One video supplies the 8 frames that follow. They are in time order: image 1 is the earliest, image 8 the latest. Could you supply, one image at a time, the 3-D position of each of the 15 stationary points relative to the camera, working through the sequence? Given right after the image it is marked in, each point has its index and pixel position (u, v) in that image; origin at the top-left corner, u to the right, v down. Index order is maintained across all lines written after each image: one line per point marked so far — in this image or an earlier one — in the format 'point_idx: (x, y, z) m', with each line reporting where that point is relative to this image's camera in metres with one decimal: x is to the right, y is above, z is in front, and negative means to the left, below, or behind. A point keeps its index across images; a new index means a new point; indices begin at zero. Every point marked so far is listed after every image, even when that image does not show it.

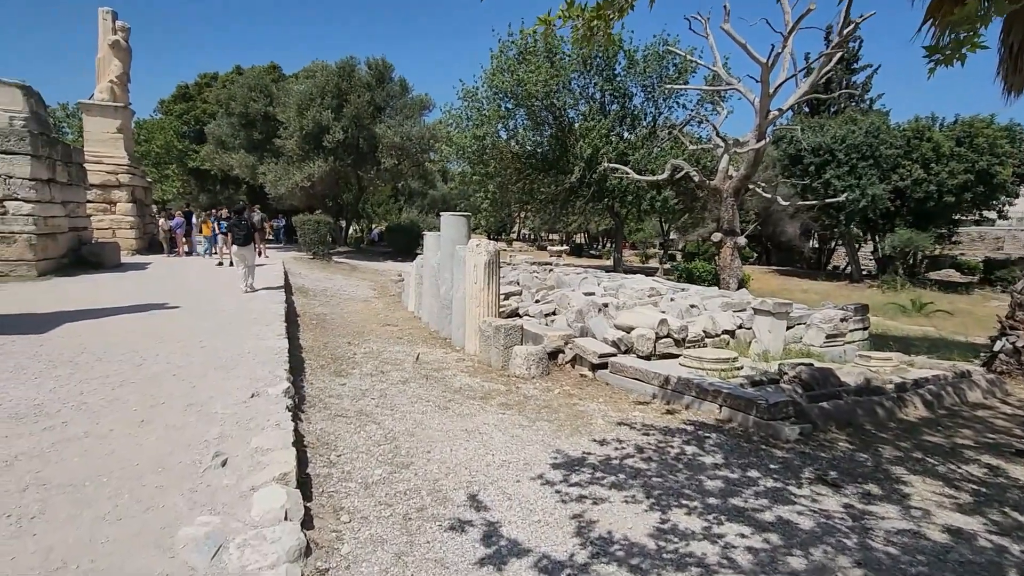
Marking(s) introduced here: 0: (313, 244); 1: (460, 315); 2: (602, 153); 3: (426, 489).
0: (-7.4, +1.7, +19.7) m
1: (-0.8, -0.5, +8.3) m
2: (+3.1, +4.7, +18.2) m
3: (-0.5, -1.2, +3.1) m
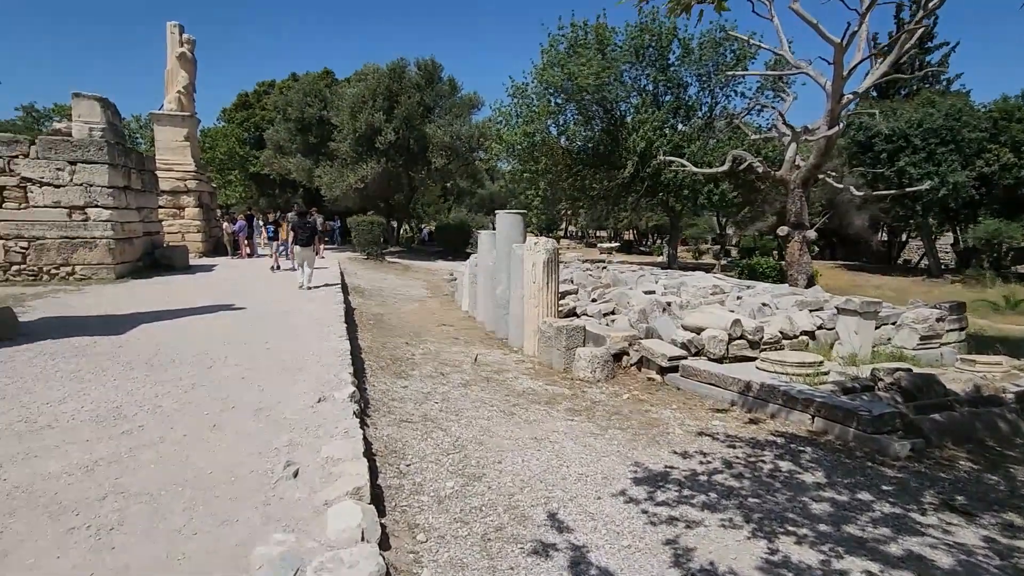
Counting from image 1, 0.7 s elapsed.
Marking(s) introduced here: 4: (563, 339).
0: (-5.5, +1.7, +20.1) m
1: (+0.1, -0.4, +8.1) m
2: (+4.8, +4.8, +17.6) m
3: (-0.1, -1.2, +2.9) m
4: (+0.6, -0.6, +6.5) m
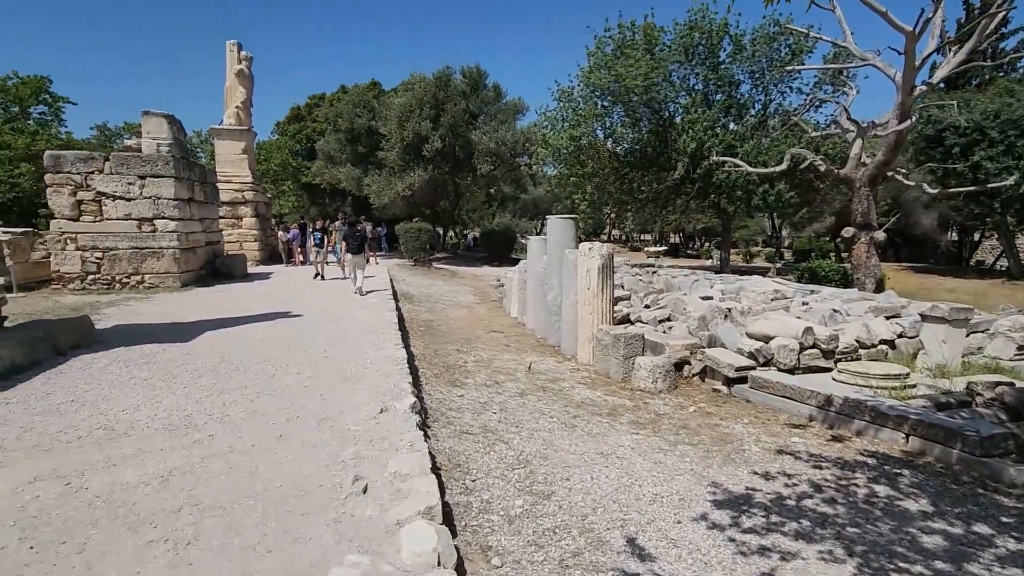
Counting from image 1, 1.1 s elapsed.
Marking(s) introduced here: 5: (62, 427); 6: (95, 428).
0: (-3.7, +1.4, +20.3) m
1: (+0.9, -0.5, +7.9) m
2: (+6.4, +4.6, +17.1) m
3: (+0.3, -1.2, +2.7) m
4: (+1.3, -0.7, +6.2) m
5: (-3.0, -0.9, +3.5) m
6: (-2.7, -0.9, +3.5) m
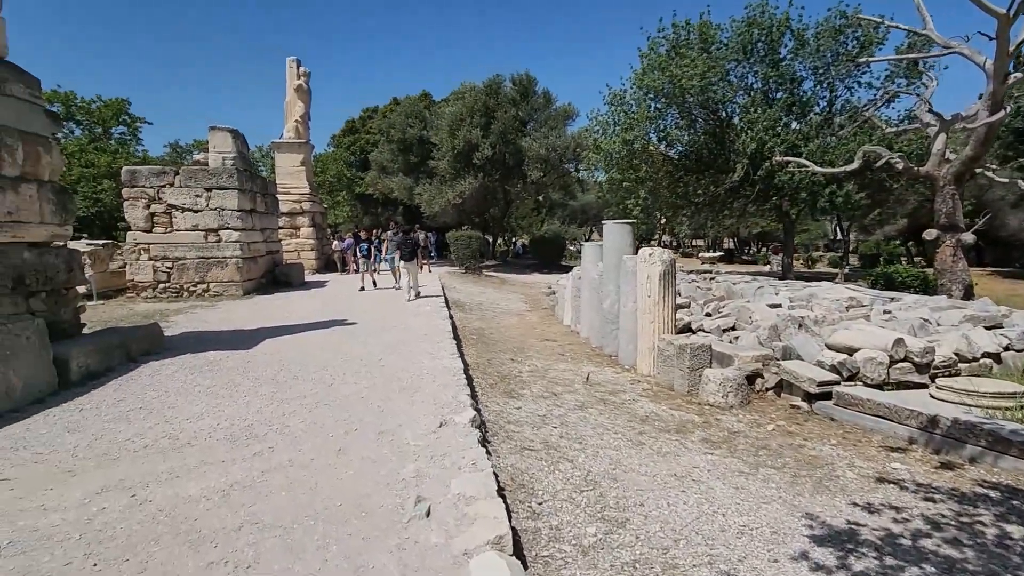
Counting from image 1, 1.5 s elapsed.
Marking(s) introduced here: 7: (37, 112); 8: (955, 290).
0: (-1.8, +1.1, +20.4) m
1: (+1.7, -0.7, +7.6) m
2: (+8.0, +4.4, +16.3) m
3: (+0.7, -1.3, +2.4) m
4: (+2.0, -0.8, +5.9) m
5: (-2.6, -1.0, +3.5) m
6: (-2.3, -1.0, +3.5) m
7: (-5.0, +1.9, +5.5) m
8: (+9.4, 0.0, +11.2) m
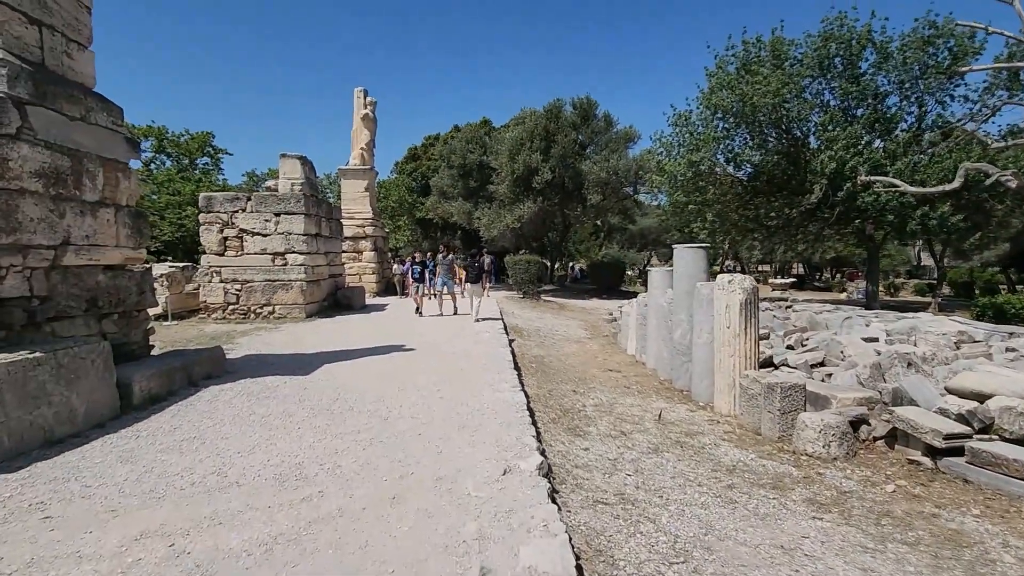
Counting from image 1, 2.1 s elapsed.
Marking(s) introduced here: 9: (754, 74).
0: (+0.4, +0.2, +20.1) m
1: (+2.6, -1.0, +6.9) m
2: (+9.8, +3.5, +15.2) m
3: (+1.0, -1.4, +1.9) m
4: (+2.6, -1.1, +5.2) m
5: (-2.1, -1.2, +3.4) m
6: (-1.9, -1.1, +3.3) m
7: (-4.3, +1.6, +5.7) m
8: (+10.6, -0.7, +9.7) m
9: (+7.5, +6.6, +16.3) m
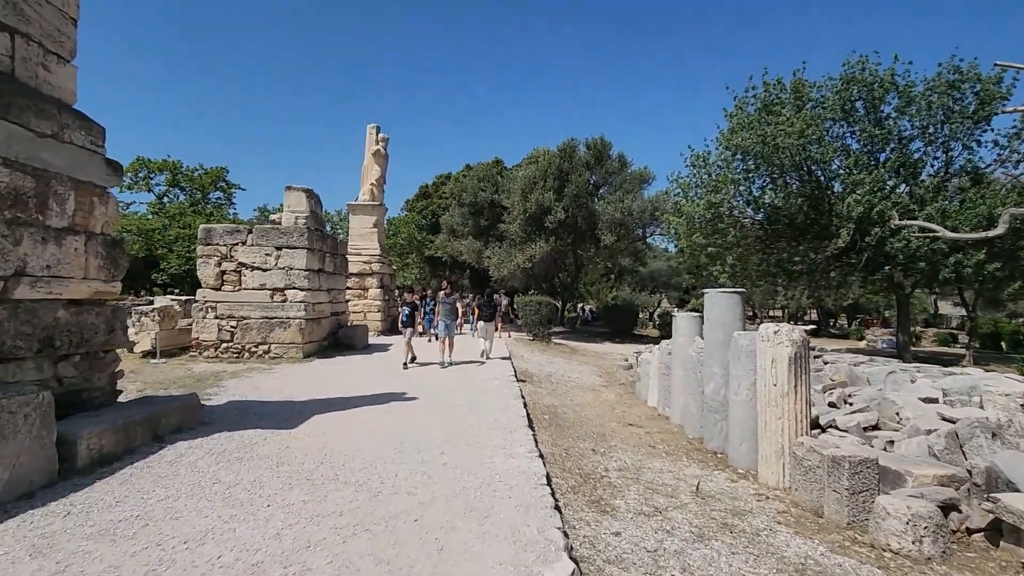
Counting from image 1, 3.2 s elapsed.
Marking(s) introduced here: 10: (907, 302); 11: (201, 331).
0: (+0.8, -1.4, +19.3) m
1: (+2.7, -1.6, +6.1) m
2: (+10.1, +2.2, +14.6) m
3: (+1.1, -1.6, +1.1) m
4: (+2.8, -1.6, +4.4) m
5: (-2.0, -1.4, +2.6) m
6: (-1.8, -1.4, +2.5) m
7: (-4.1, +1.3, +5.2) m
8: (+10.8, -1.6, +8.8) m
9: (+7.9, +5.2, +16.0) m
10: (+12.5, -0.4, +16.6) m
11: (-6.5, -0.9, +11.0) m
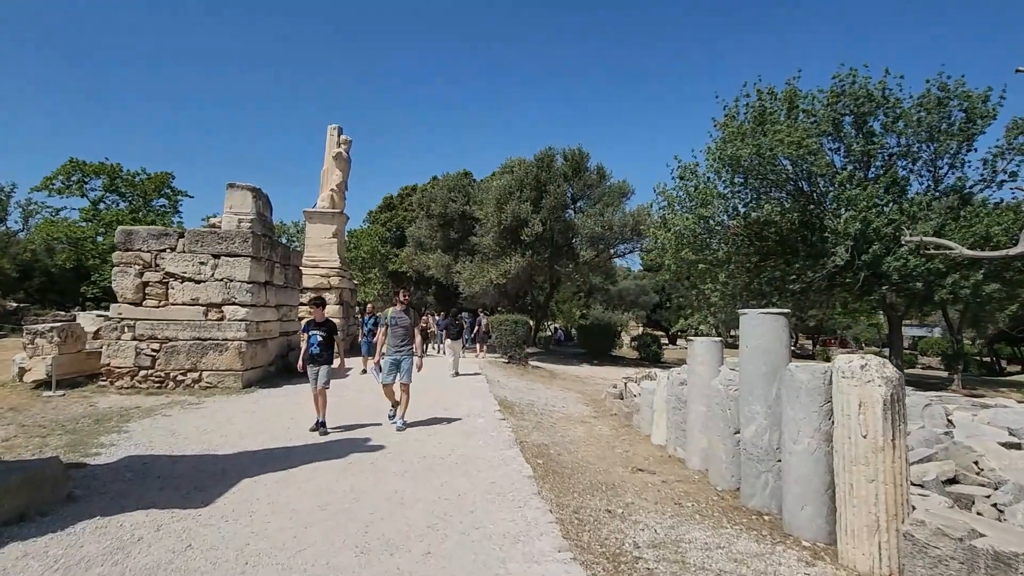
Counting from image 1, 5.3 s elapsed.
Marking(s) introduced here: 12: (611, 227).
0: (-0.1, -2.0, +17.8) m
1: (+2.7, -1.8, +4.8) m
2: (+9.6, +1.6, +13.8) m
3: (+1.4, -1.6, -0.4) m
4: (+2.9, -1.7, +3.0) m
5: (-1.7, -1.4, +0.9) m
6: (-1.5, -1.4, +0.8) m
7: (-4.0, +1.2, +3.5) m
8: (+10.6, -2.0, +8.0) m
9: (+7.3, +4.6, +15.2) m
10: (+11.7, -1.1, +16.0) m
11: (-6.8, -1.1, +9.0) m
12: (+3.6, +2.2, +19.2) m
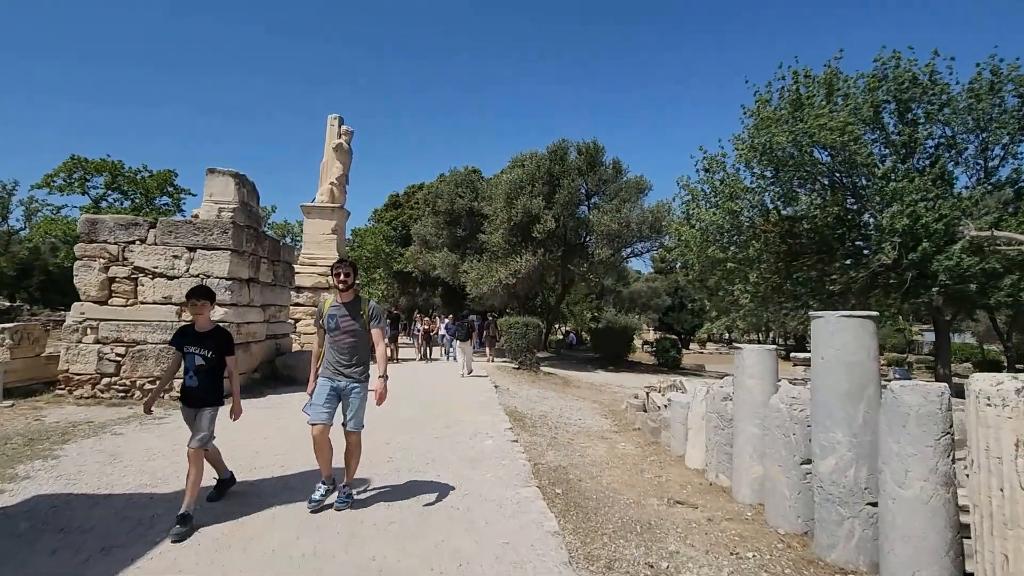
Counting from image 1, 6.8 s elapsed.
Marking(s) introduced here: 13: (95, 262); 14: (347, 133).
0: (+0.2, -2.0, +16.7) m
1: (+2.9, -1.8, +3.5) m
2: (+9.8, +1.6, +12.5) m
3: (+1.5, -1.5, -1.6) m
4: (+3.0, -1.7, +1.8) m
5: (-1.7, -1.3, -0.2) m
6: (-1.4, -1.3, -0.3) m
7: (-3.8, +1.2, +2.4) m
8: (+10.8, -2.0, +6.7) m
9: (+7.6, +4.6, +13.9) m
10: (+12.0, -1.1, +14.7) m
11: (-6.6, -1.1, +8.0) m
12: (+3.9, +2.2, +18.0) m
13: (-6.5, +0.4, +8.2) m
14: (-4.8, +4.5, +15.0) m
